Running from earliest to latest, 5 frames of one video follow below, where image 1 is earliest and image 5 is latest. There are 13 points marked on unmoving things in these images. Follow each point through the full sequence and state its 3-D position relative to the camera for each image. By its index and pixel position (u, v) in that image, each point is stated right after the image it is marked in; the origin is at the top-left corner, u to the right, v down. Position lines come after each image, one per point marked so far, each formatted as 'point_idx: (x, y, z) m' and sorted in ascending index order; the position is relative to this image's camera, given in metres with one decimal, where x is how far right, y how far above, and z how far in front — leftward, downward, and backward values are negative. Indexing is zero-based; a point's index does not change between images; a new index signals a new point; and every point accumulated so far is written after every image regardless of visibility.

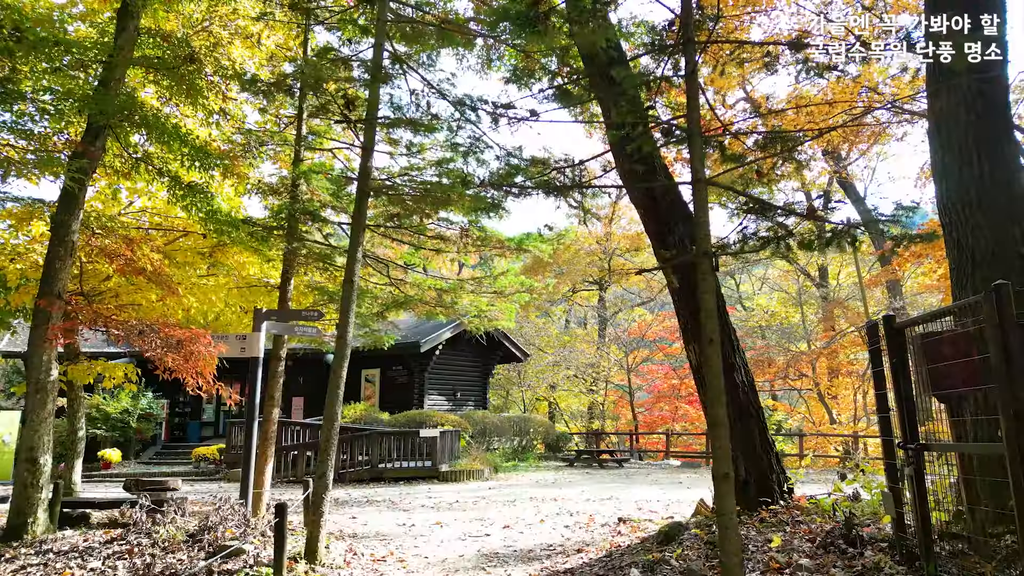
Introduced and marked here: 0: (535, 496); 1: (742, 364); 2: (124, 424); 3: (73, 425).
0: (+0.4, -3.3, +9.8) m
1: (+2.0, -0.7, +5.4) m
2: (-10.3, -3.6, +16.6) m
3: (-5.6, -1.8, +8.0) m
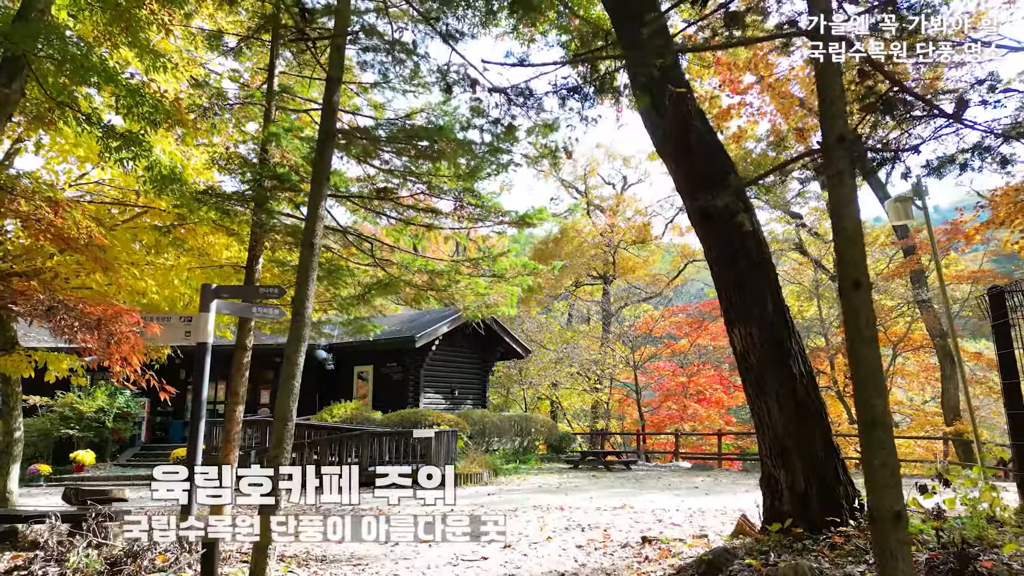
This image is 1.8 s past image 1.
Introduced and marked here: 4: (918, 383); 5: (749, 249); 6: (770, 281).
0: (+0.4, -3.1, +8.8) m
1: (+2.0, -0.4, +4.4) m
2: (-10.3, -3.4, +15.5) m
3: (-5.6, -1.5, +6.9) m
4: (+11.6, -2.7, +17.7) m
5: (+1.7, +0.3, +4.4) m
6: (+1.8, 0.0, +4.4) m
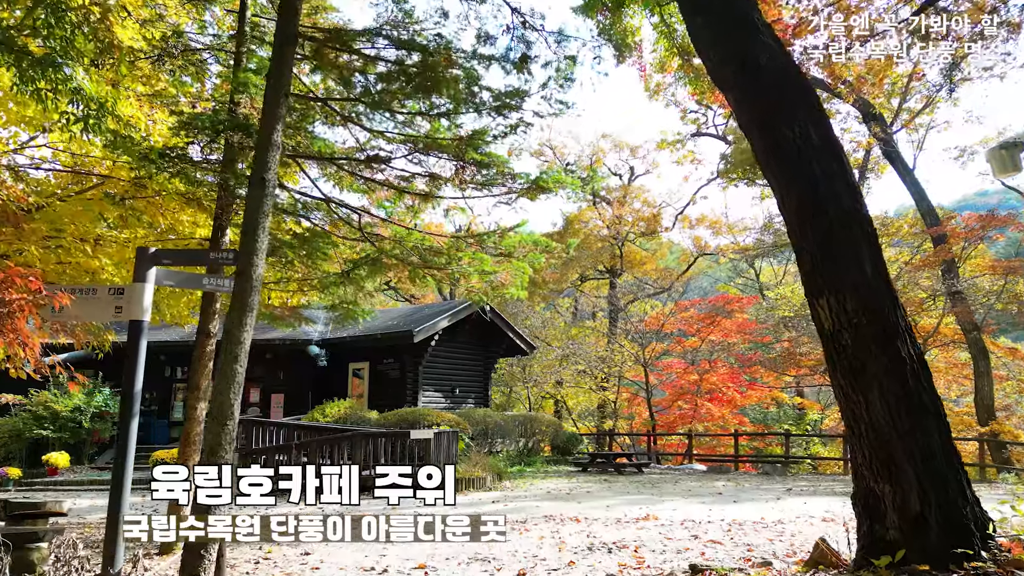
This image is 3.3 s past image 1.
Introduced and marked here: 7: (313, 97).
0: (+0.5, -2.9, +7.8) m
1: (+2.1, -0.2, +3.3) m
2: (-10.2, -3.2, +14.5) m
3: (-5.5, -1.3, +5.9) m
4: (+11.7, -2.5, +16.7) m
5: (+1.8, +0.5, +3.4) m
6: (+1.9, +0.3, +3.4) m
7: (-2.0, +1.9, +6.3) m
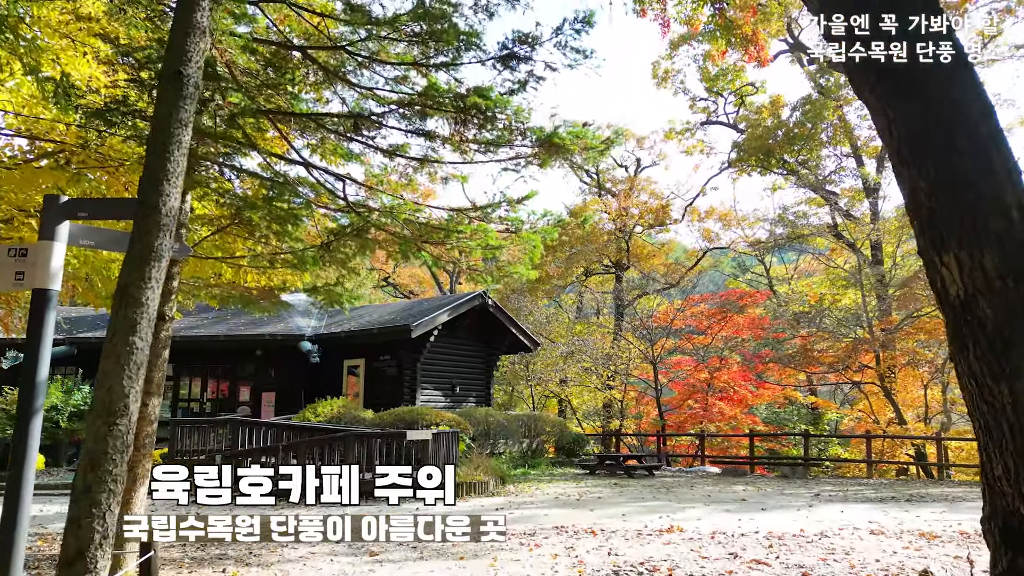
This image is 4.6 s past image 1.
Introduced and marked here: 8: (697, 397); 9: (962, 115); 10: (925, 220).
0: (+0.6, -2.7, +6.9) m
1: (+2.2, 0.0, +2.5) m
2: (-10.1, -3.0, +13.7) m
3: (-5.4, -1.1, +5.1) m
4: (+11.8, -2.3, +15.8) m
5: (+1.9, +0.7, +2.6) m
6: (+2.0, +0.5, +2.5) m
7: (-1.9, +2.1, +5.4) m
8: (+5.5, -3.2, +18.3) m
9: (+1.8, +0.7, +2.6) m
10: (+1.7, +0.3, +2.6) m
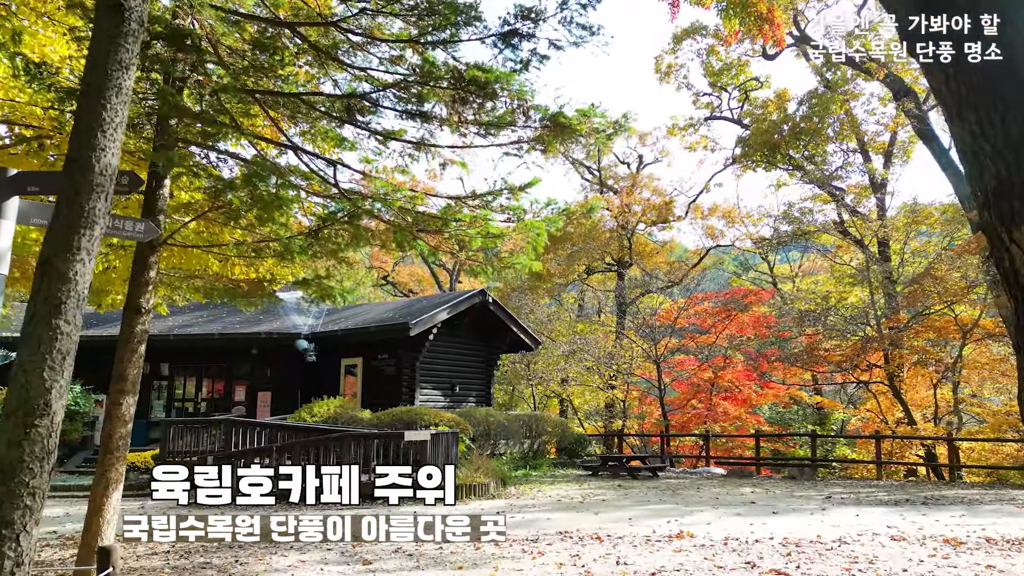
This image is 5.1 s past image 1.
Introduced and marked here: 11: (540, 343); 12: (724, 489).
0: (+0.6, -2.6, +6.6) m
1: (+2.2, +0.1, +2.1) m
2: (-10.1, -2.9, +13.3) m
3: (-5.4, -1.0, +4.7) m
4: (+11.8, -2.2, +15.5) m
5: (+1.9, +0.8, +2.2) m
6: (+2.0, +0.5, +2.2) m
7: (-1.9, +2.2, +5.1) m
8: (+5.5, -3.2, +18.0) m
9: (+1.8, +0.8, +2.2) m
10: (+1.8, +0.4, +2.3) m
11: (+0.8, -1.5, +17.0) m
12: (+4.0, -3.8, +11.7) m
